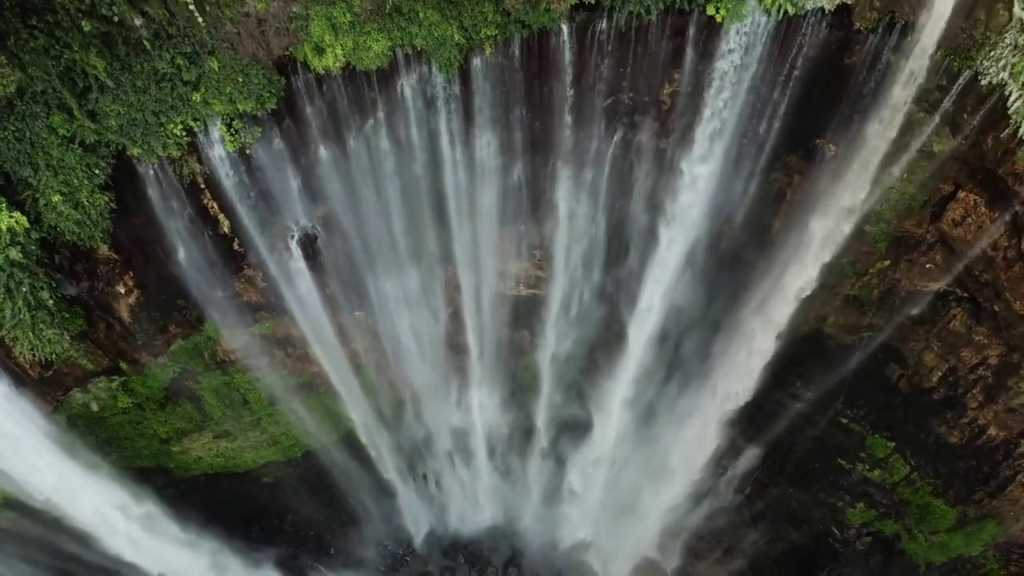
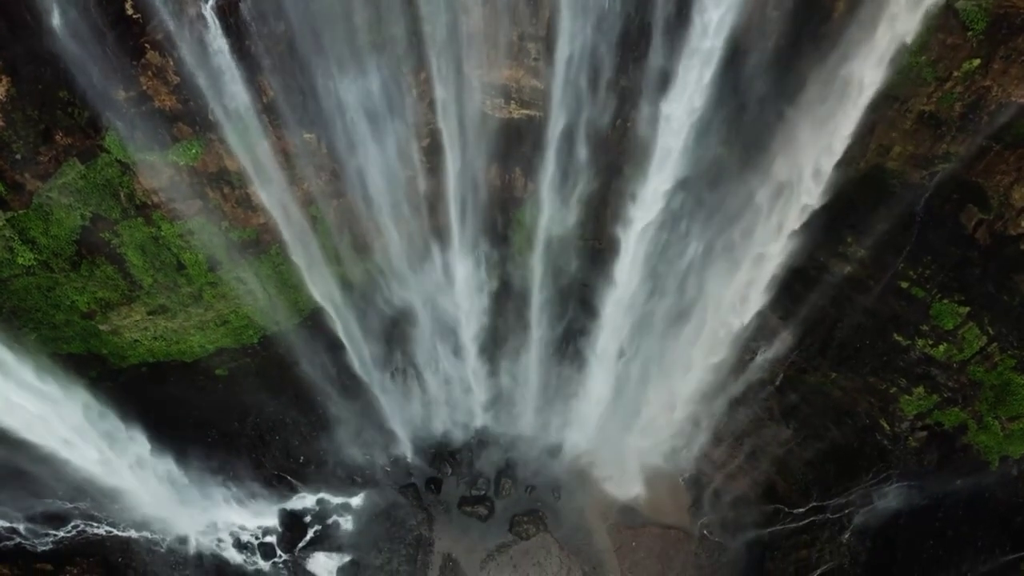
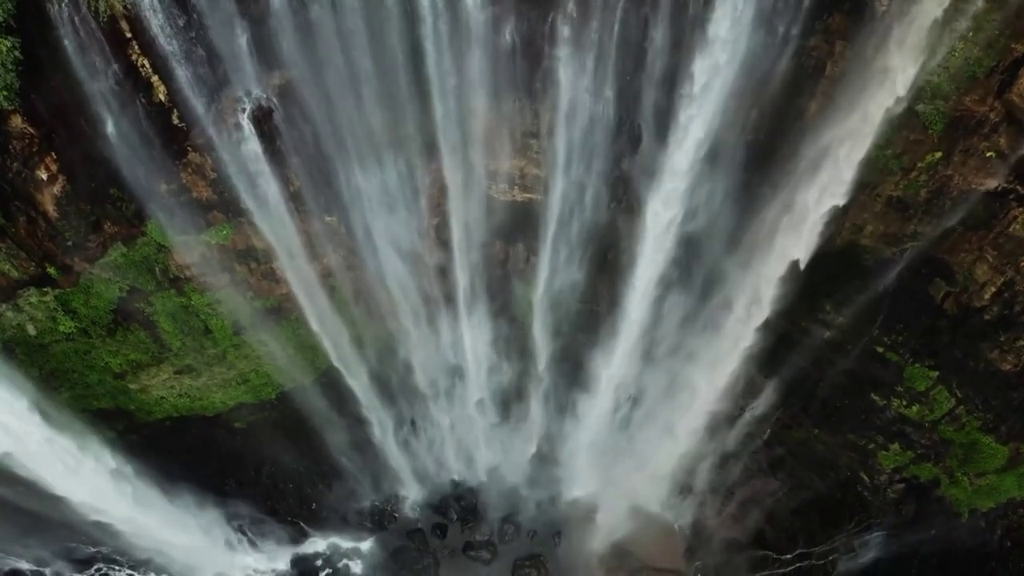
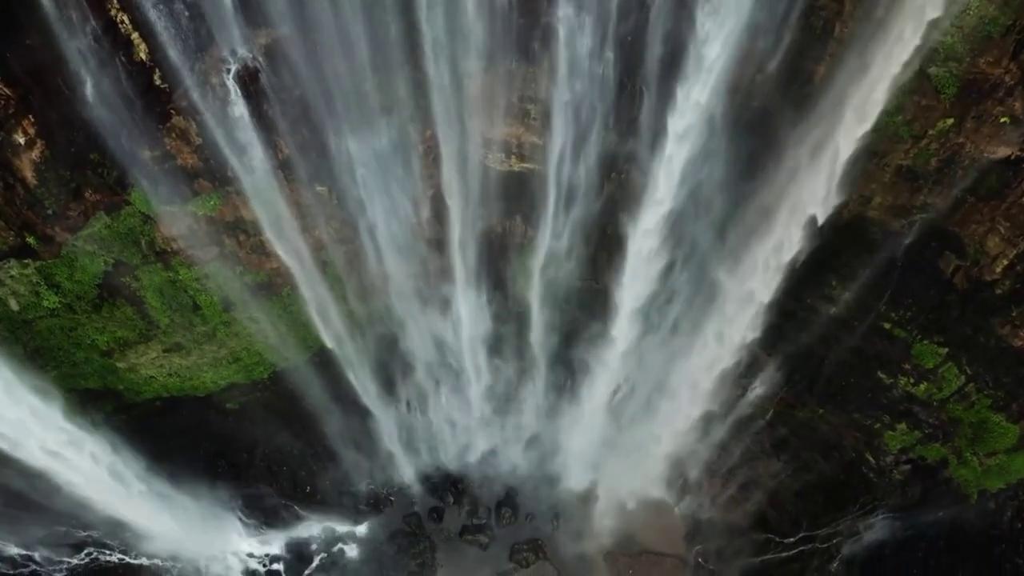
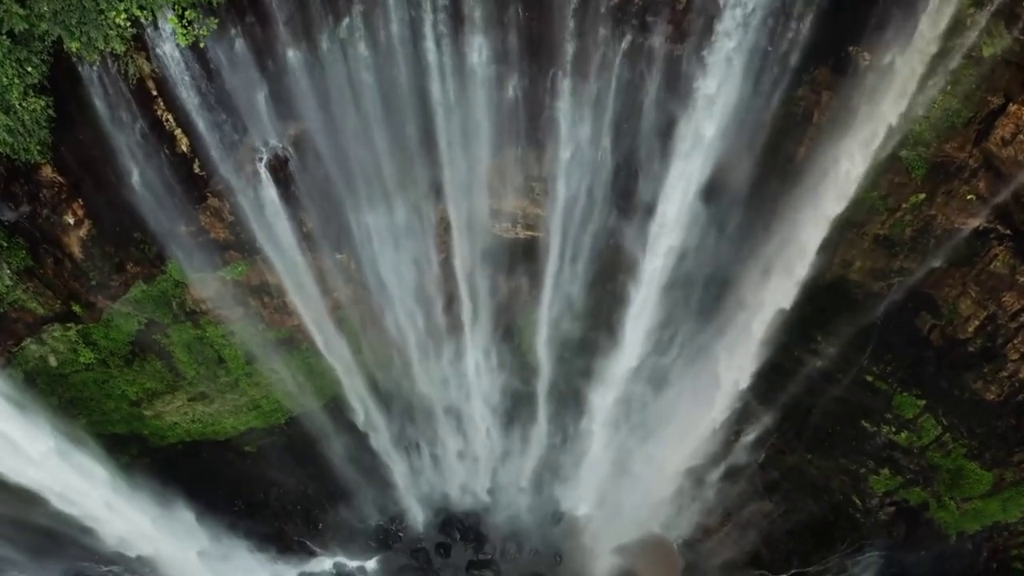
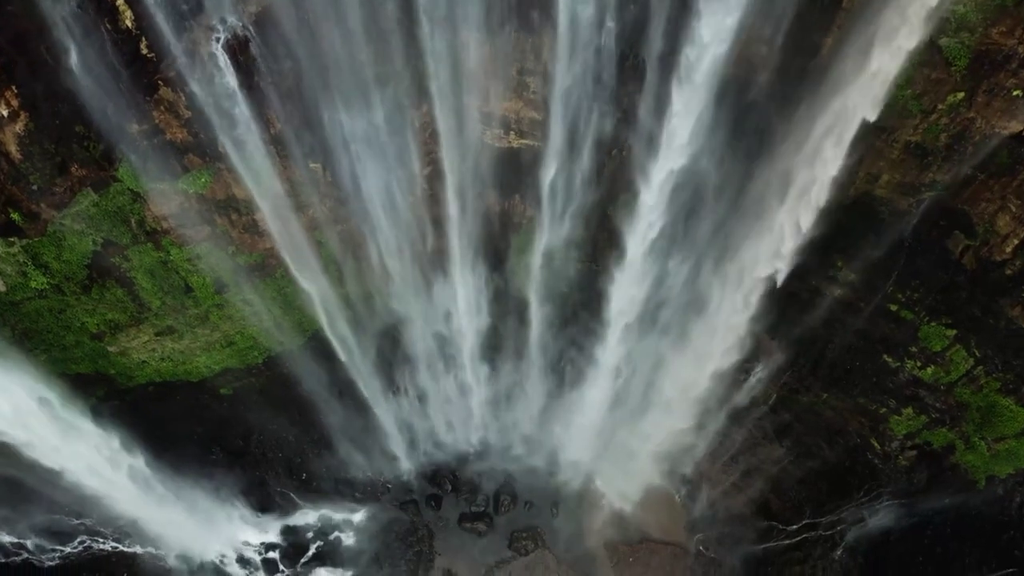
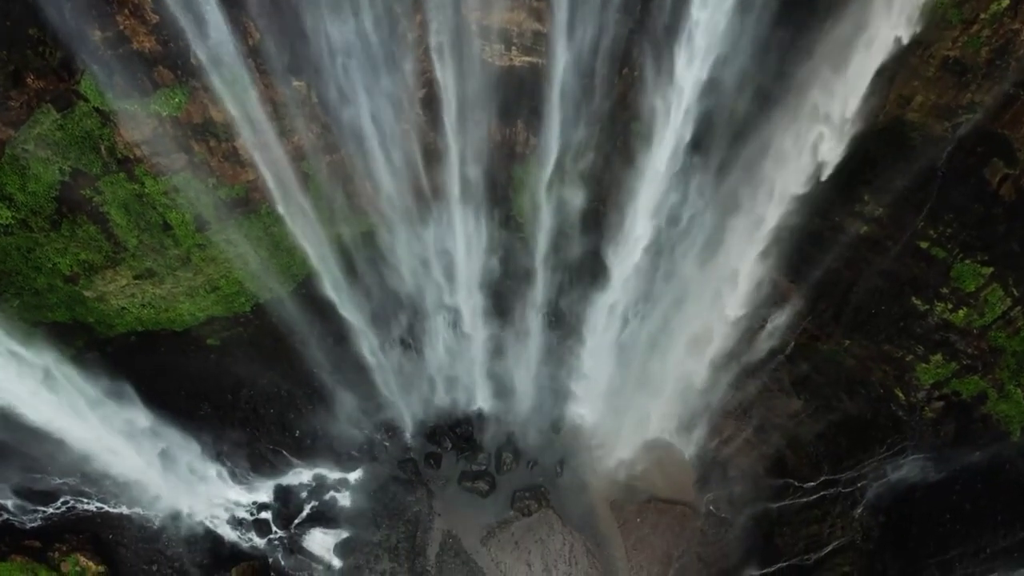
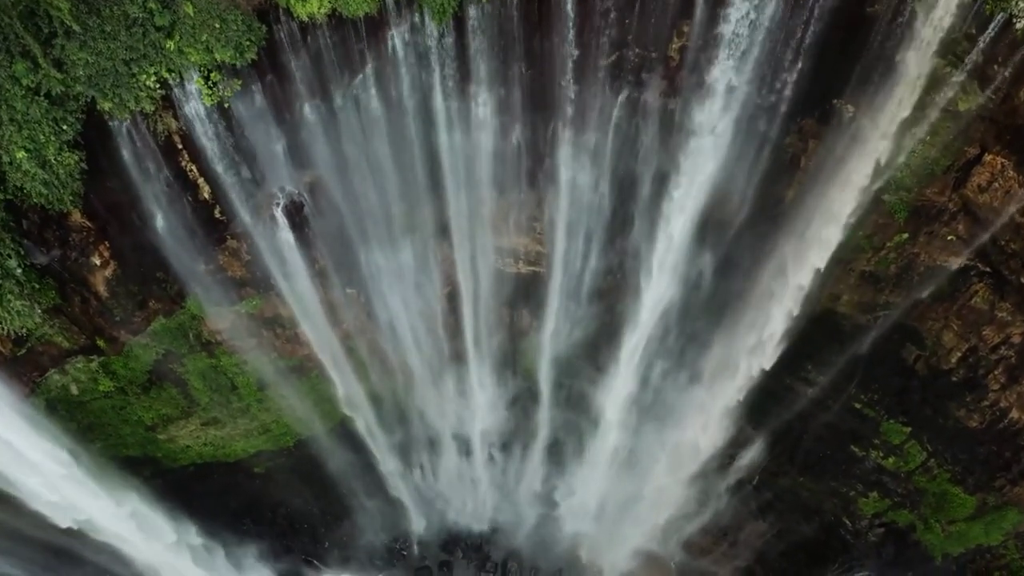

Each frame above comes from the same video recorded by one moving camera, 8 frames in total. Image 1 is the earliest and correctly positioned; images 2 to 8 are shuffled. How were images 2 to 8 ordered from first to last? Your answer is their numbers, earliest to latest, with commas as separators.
8, 5, 3, 4, 6, 2, 7
